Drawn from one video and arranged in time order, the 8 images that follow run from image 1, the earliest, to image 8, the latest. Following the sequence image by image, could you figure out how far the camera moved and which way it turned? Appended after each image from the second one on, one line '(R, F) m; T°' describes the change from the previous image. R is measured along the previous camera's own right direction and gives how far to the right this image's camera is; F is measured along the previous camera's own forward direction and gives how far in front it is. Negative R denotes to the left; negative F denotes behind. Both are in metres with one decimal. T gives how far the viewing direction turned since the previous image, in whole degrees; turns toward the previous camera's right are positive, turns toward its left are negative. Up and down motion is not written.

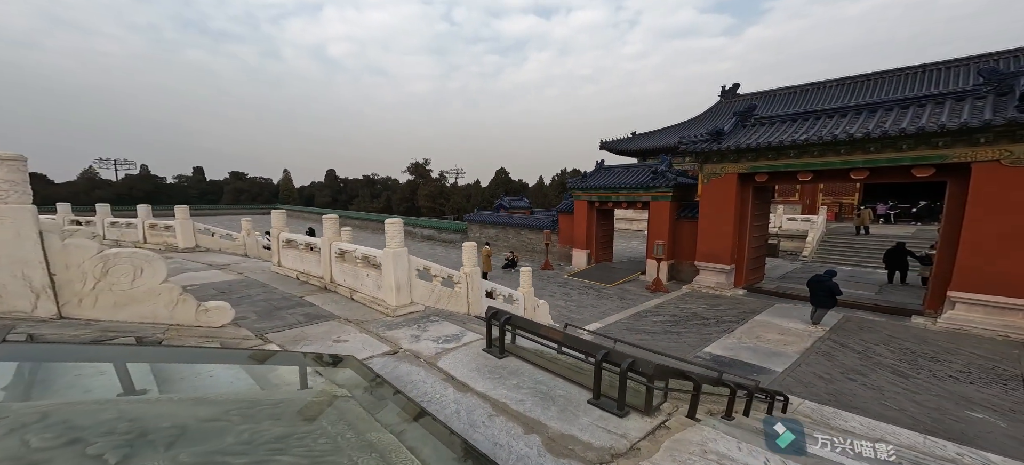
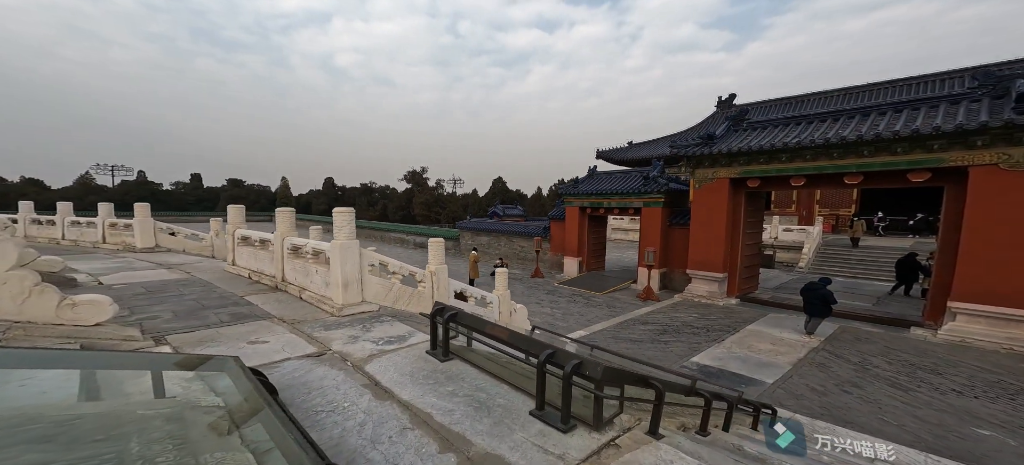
(+0.2, +0.2) m; 0°
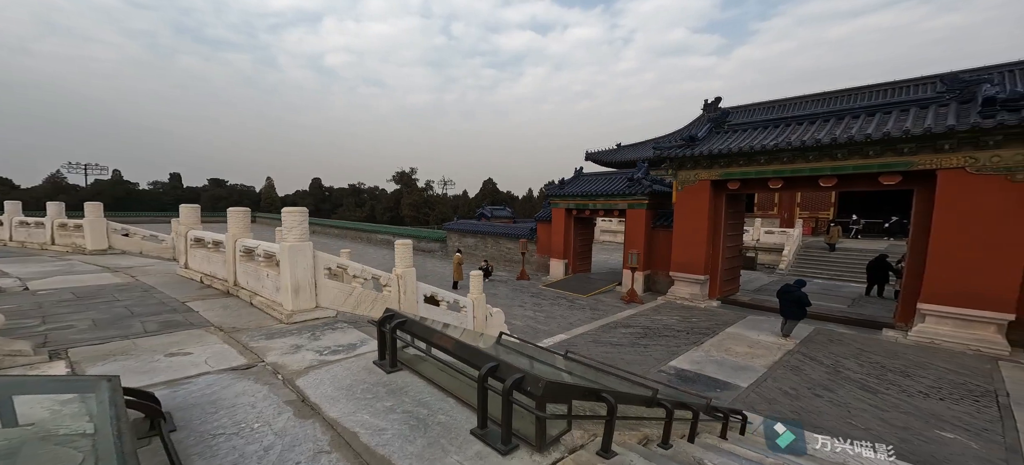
(+0.1, +0.1) m; +2°
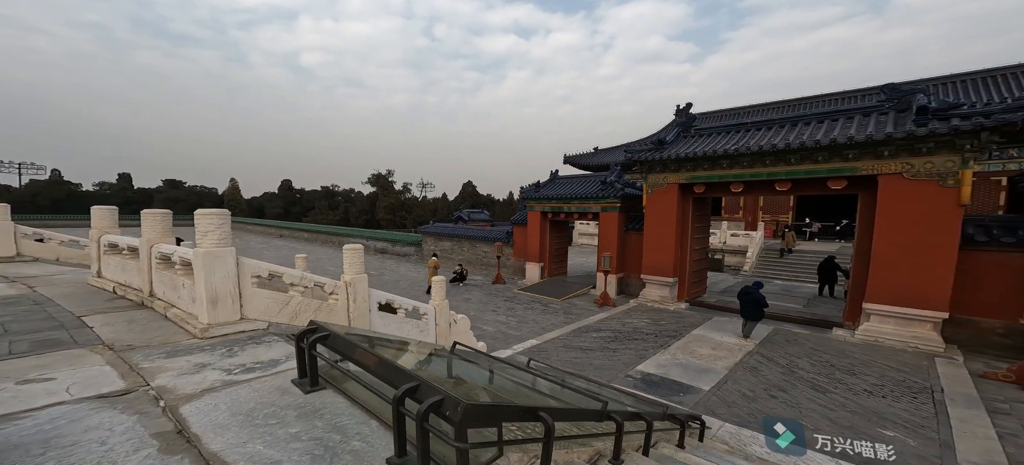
(+0.1, +0.1) m; +3°
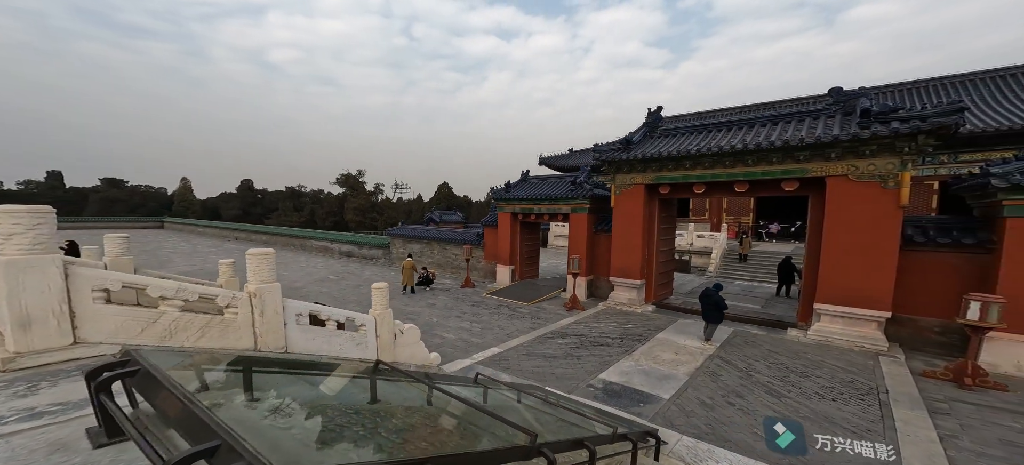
(+0.3, +0.2) m; +3°
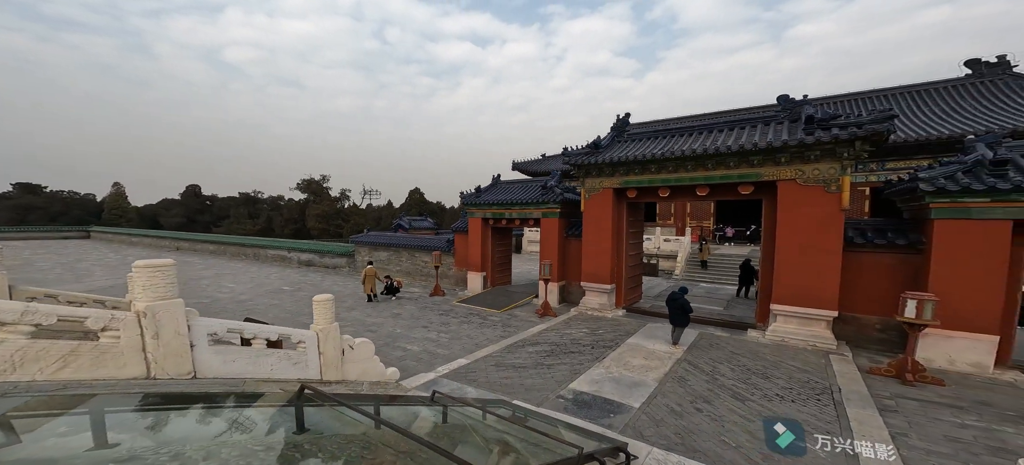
(+0.1, +0.3) m; +4°
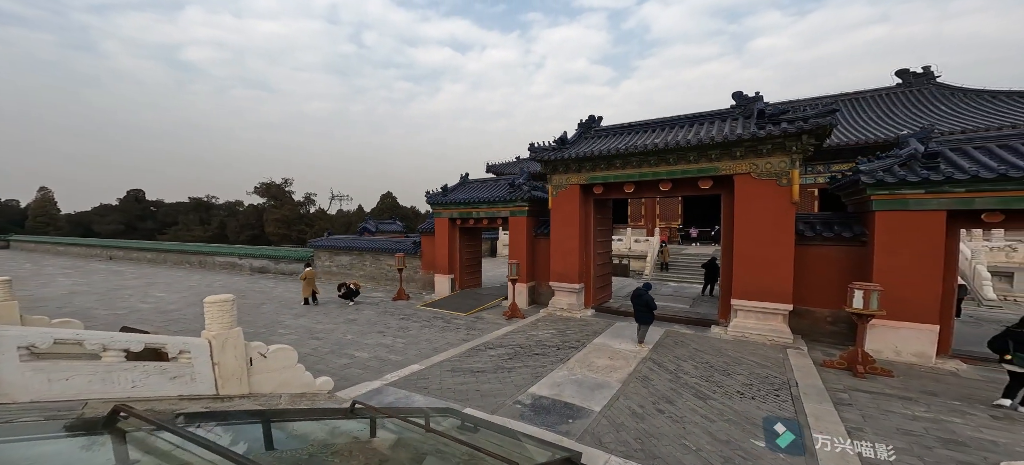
(+0.3, +0.4) m; +3°
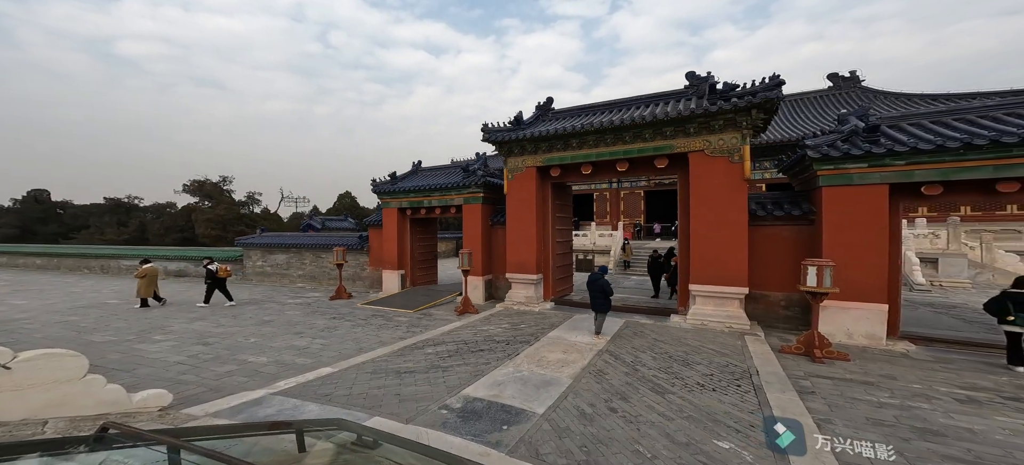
(+0.5, +1.0) m; +5°
